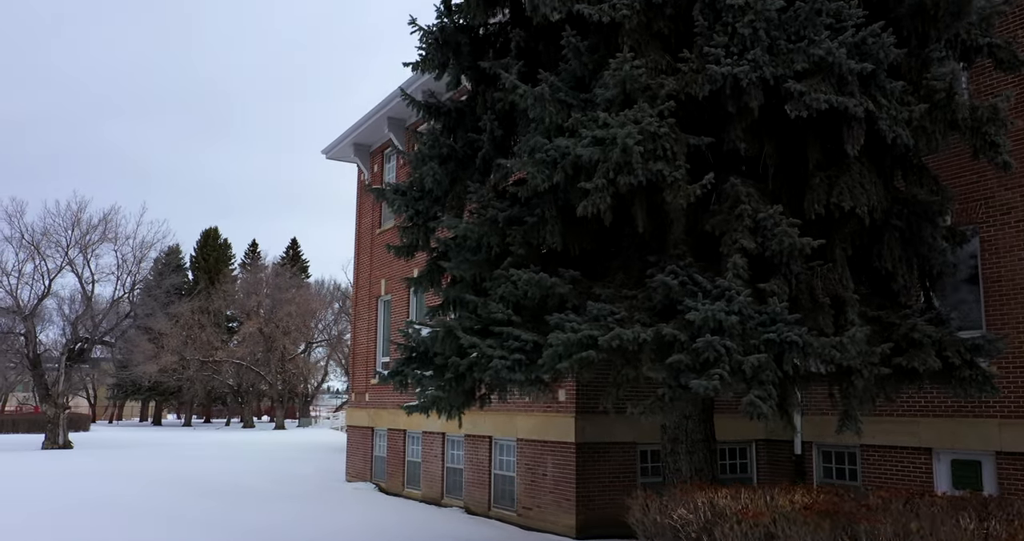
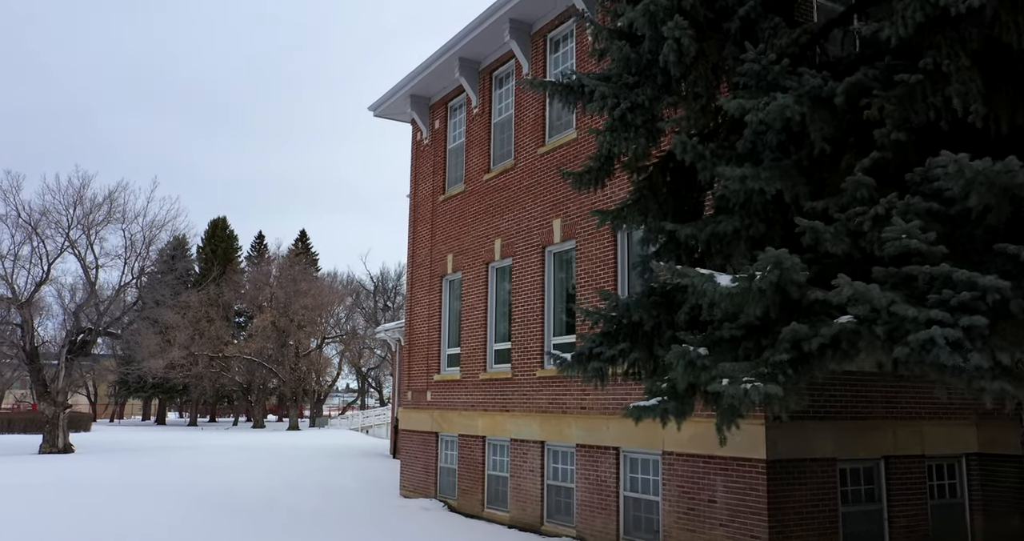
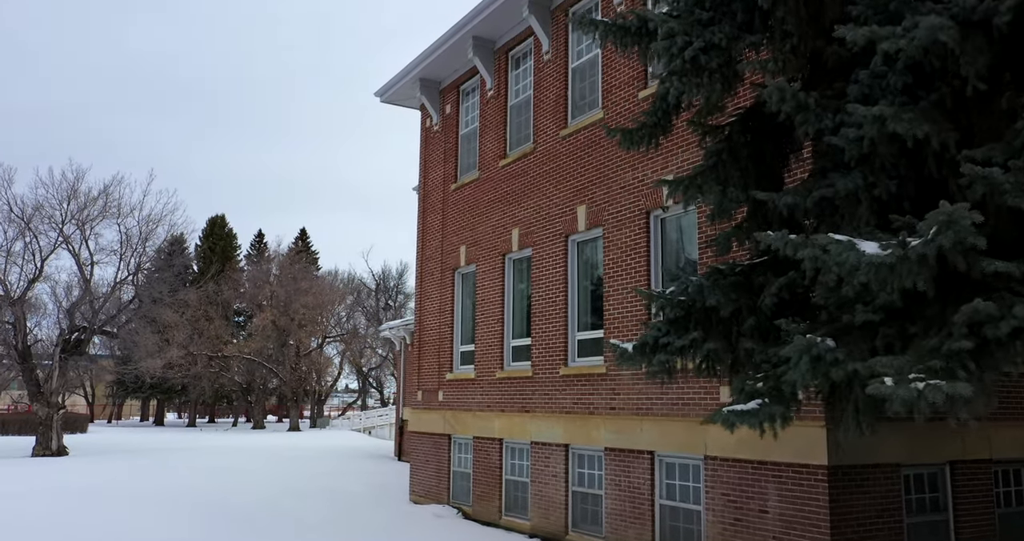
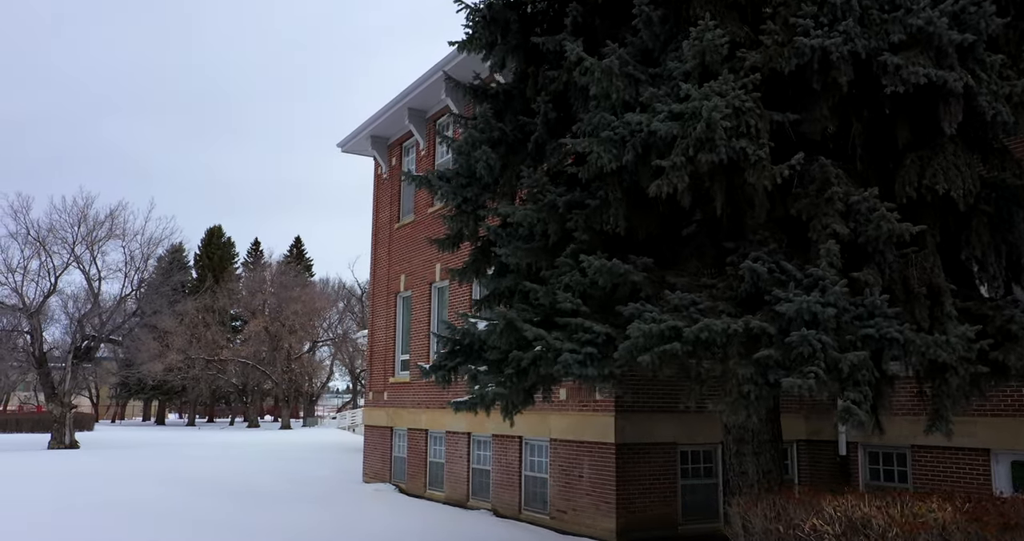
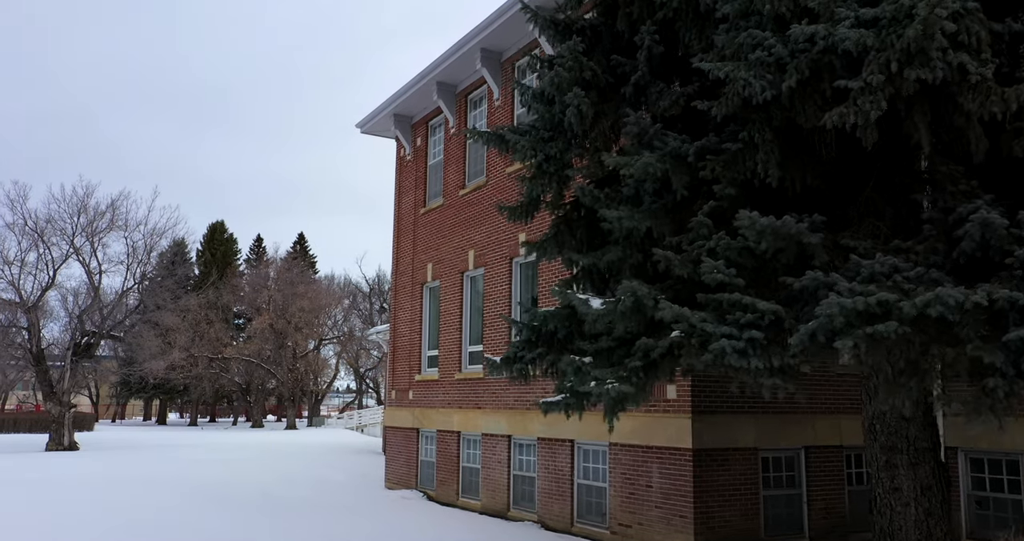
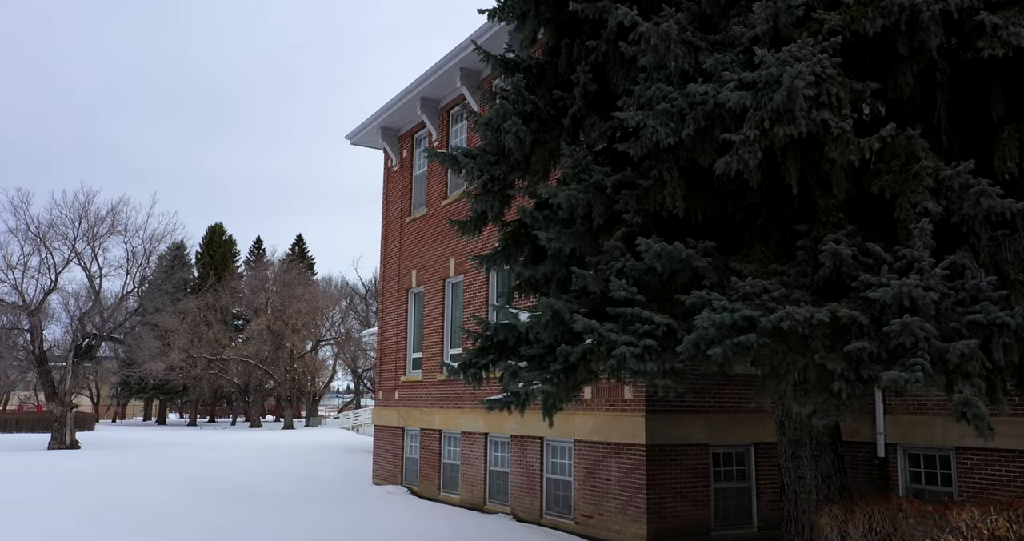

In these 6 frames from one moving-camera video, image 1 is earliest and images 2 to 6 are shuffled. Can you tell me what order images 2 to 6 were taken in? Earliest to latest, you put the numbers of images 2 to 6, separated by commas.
4, 6, 5, 2, 3
